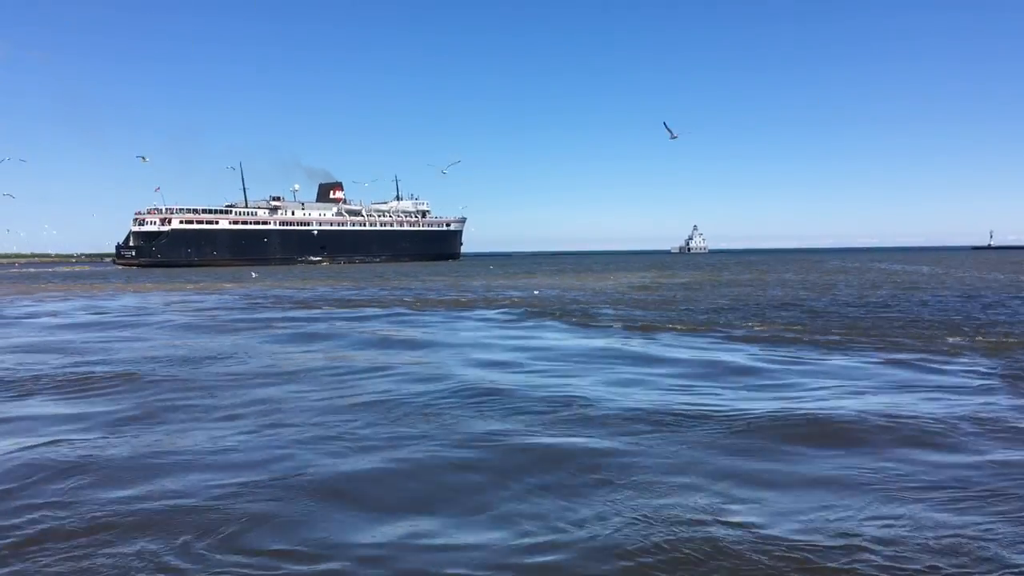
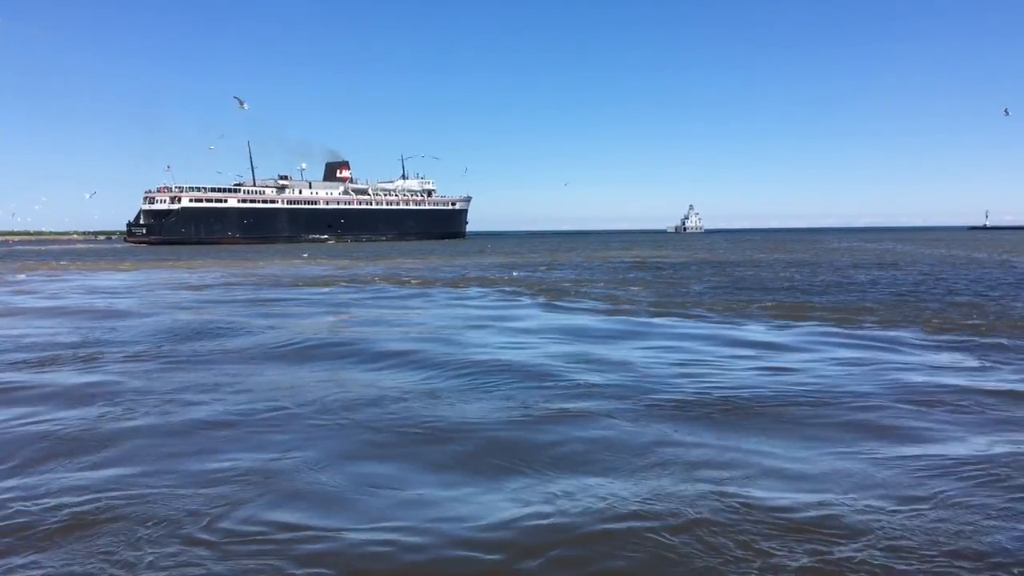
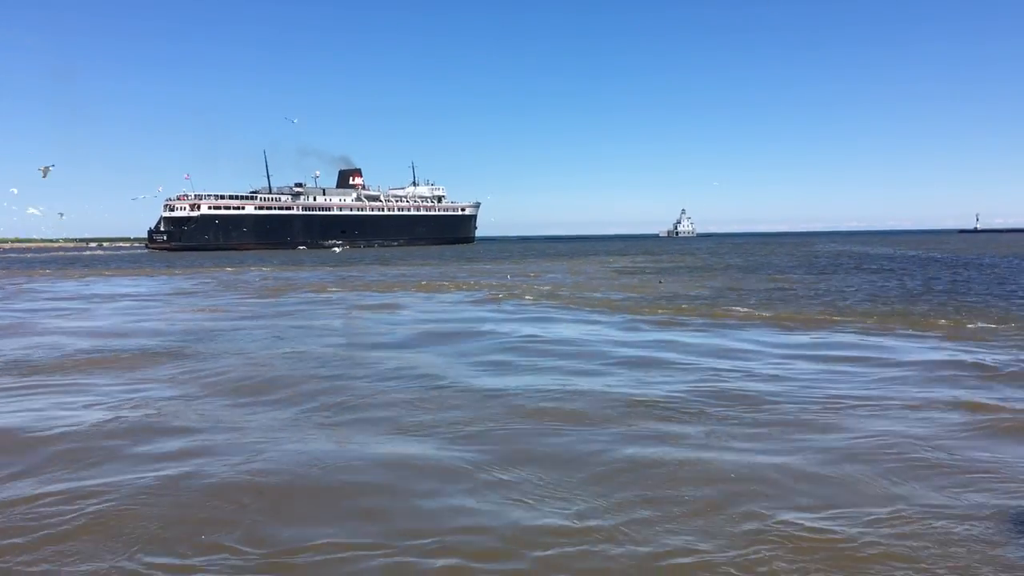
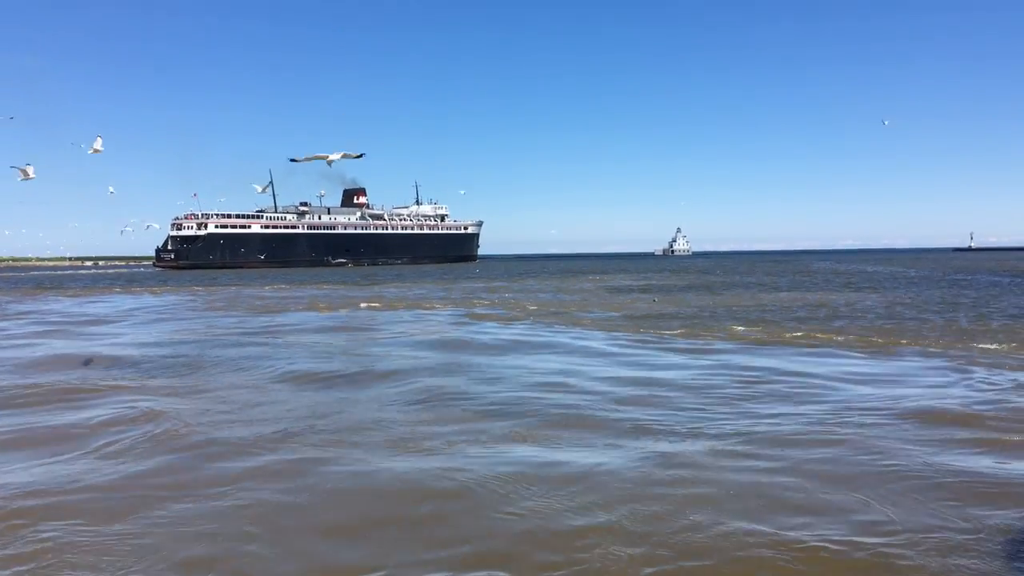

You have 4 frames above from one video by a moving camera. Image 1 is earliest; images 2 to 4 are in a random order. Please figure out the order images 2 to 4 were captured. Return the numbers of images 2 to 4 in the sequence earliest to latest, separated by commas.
2, 3, 4
